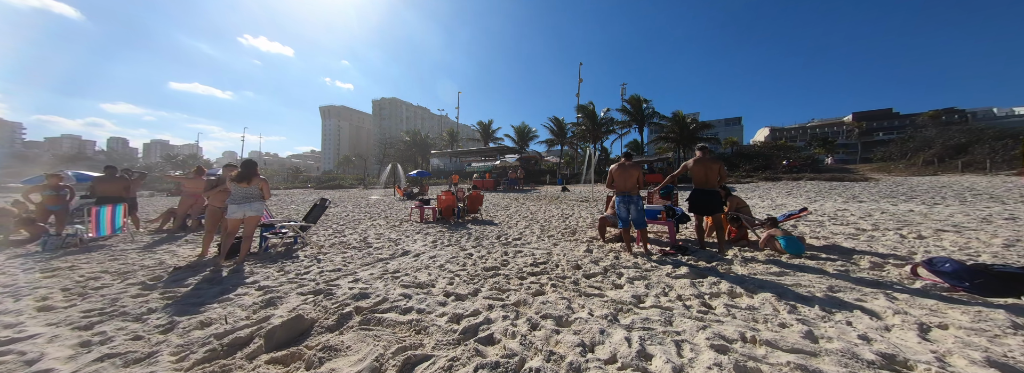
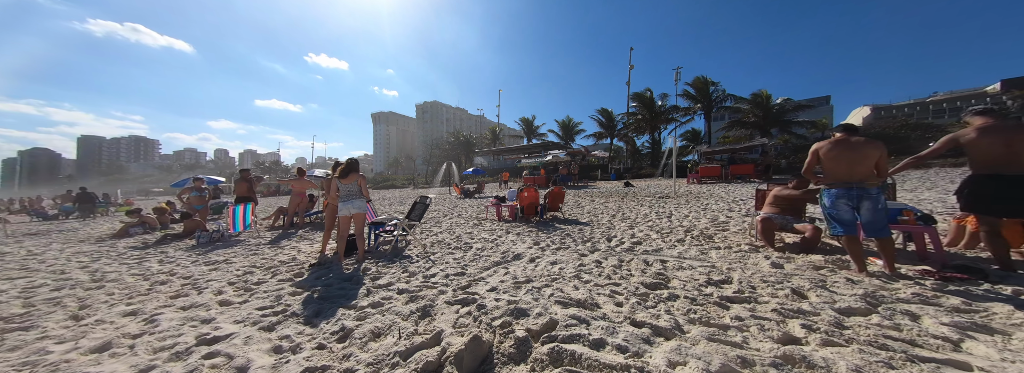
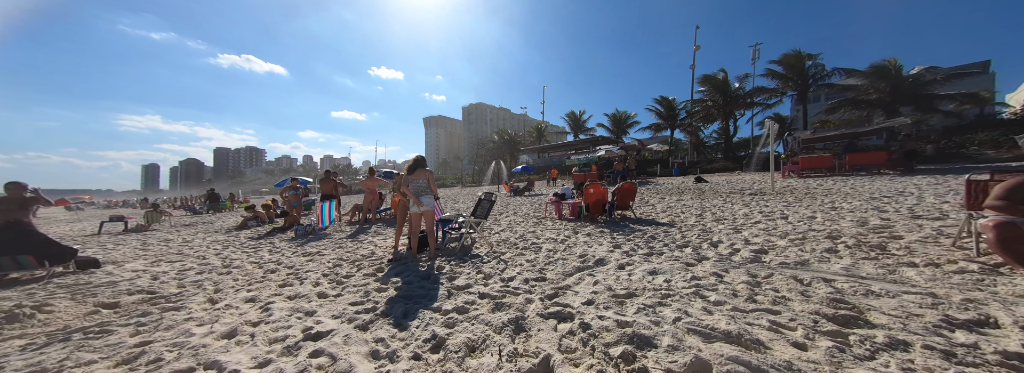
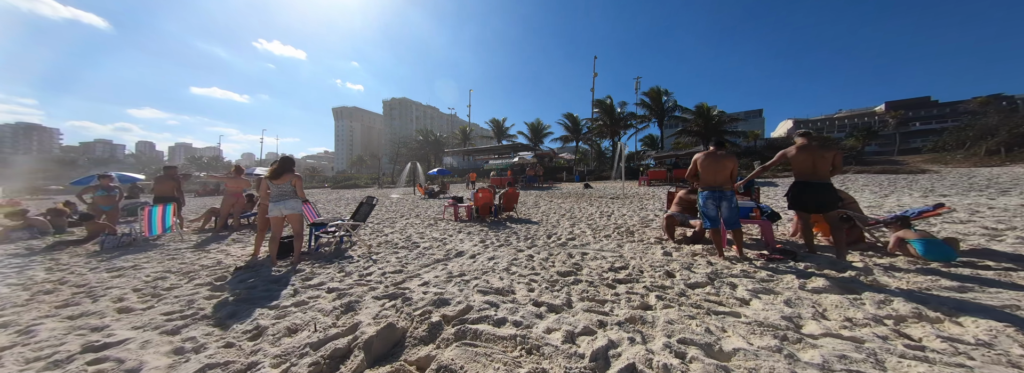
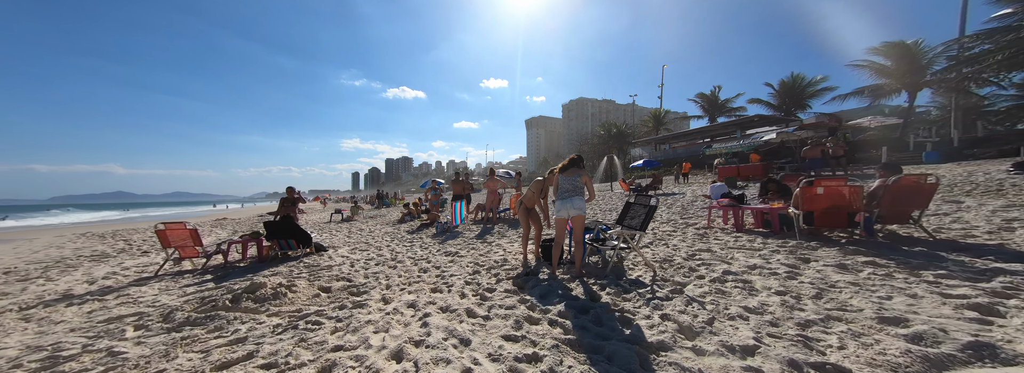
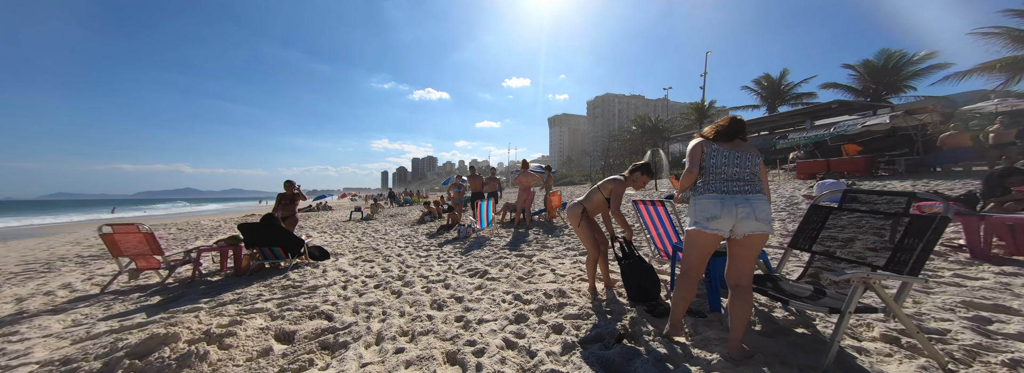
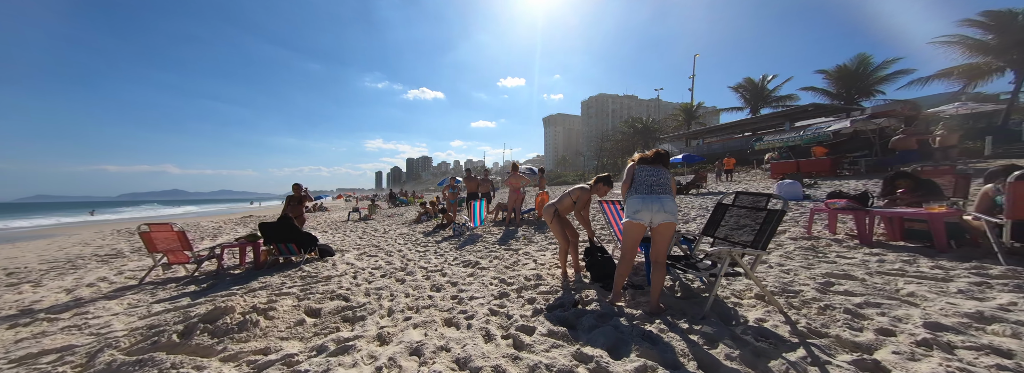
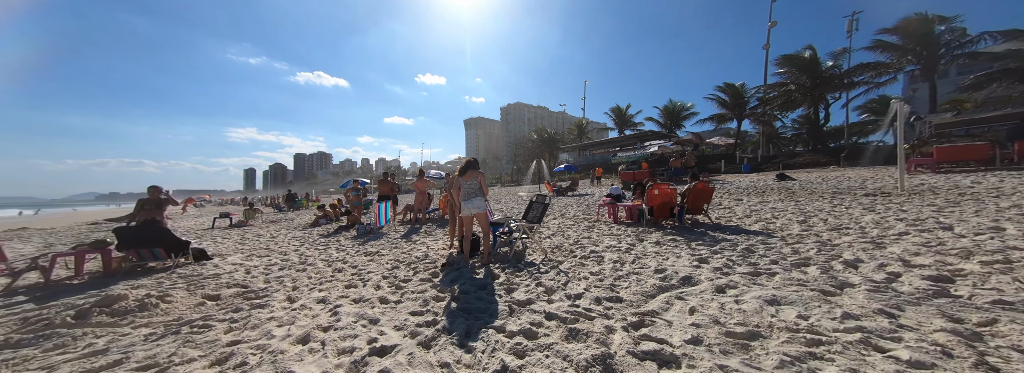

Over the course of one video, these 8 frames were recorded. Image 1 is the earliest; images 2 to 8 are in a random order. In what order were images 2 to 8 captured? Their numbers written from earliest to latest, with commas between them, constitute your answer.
4, 2, 3, 8, 5, 7, 6
